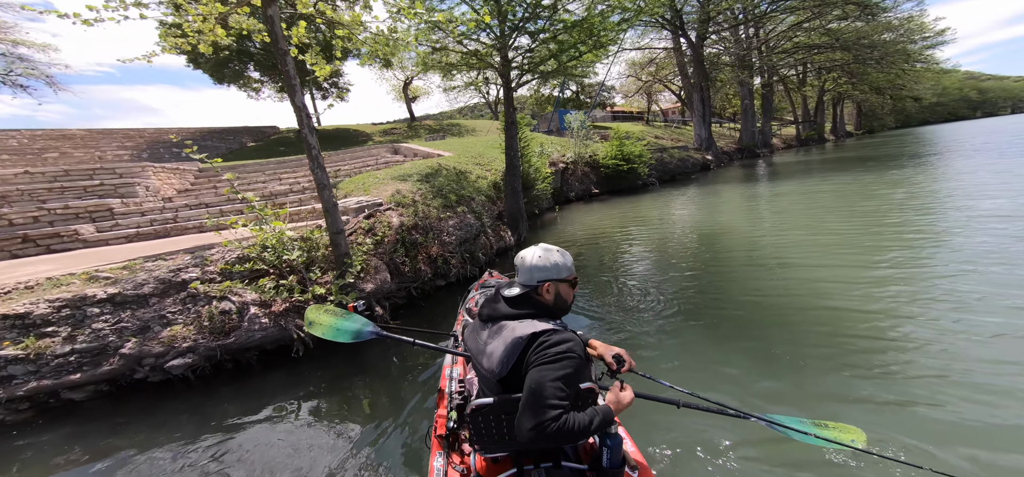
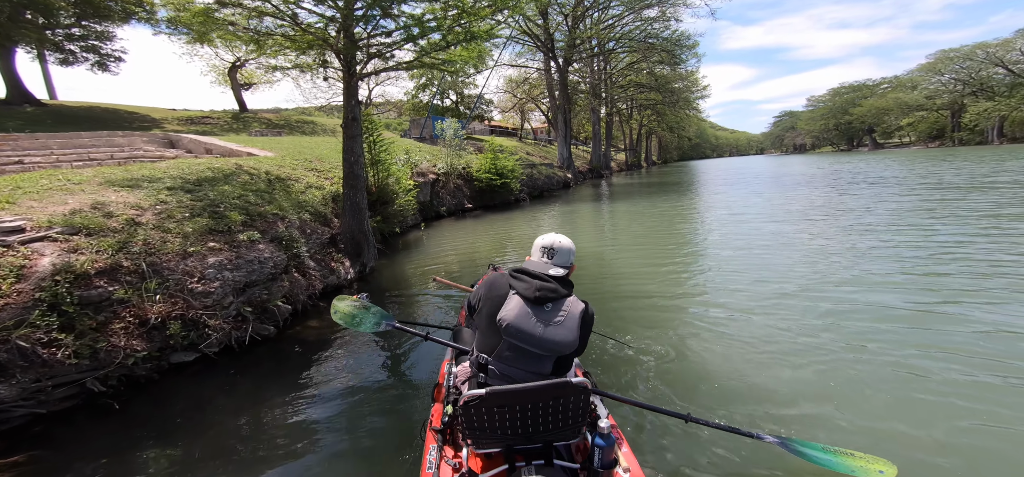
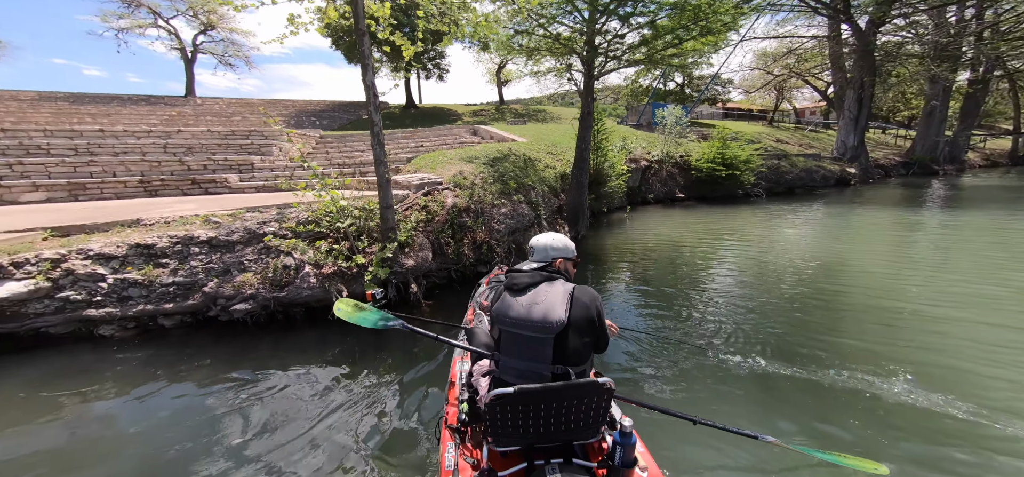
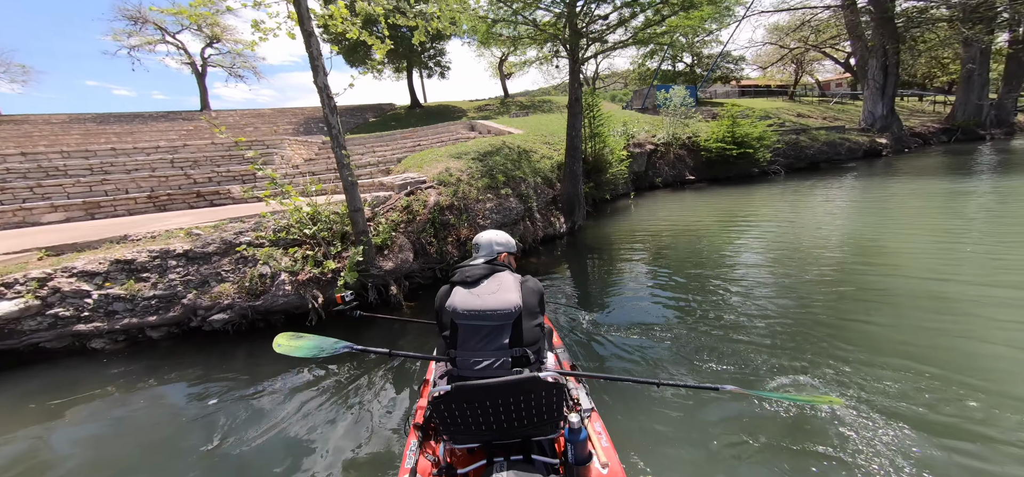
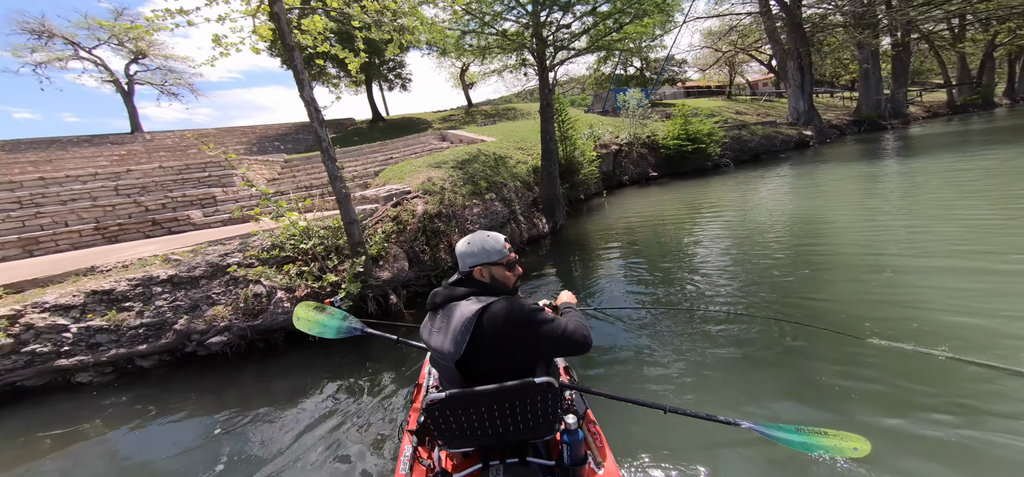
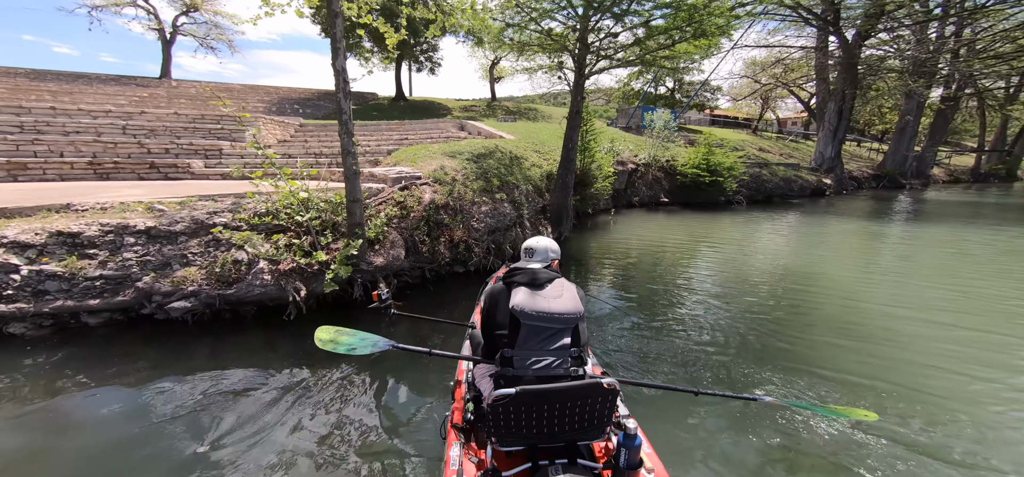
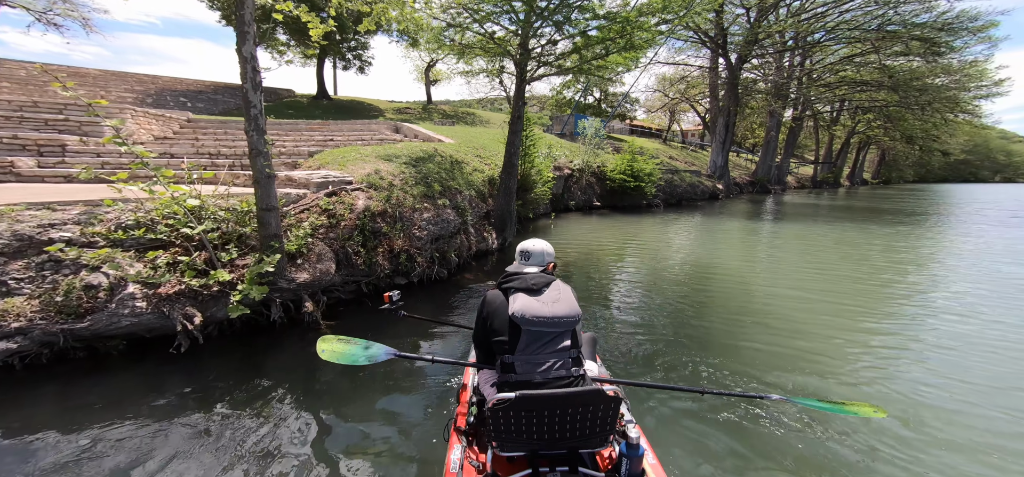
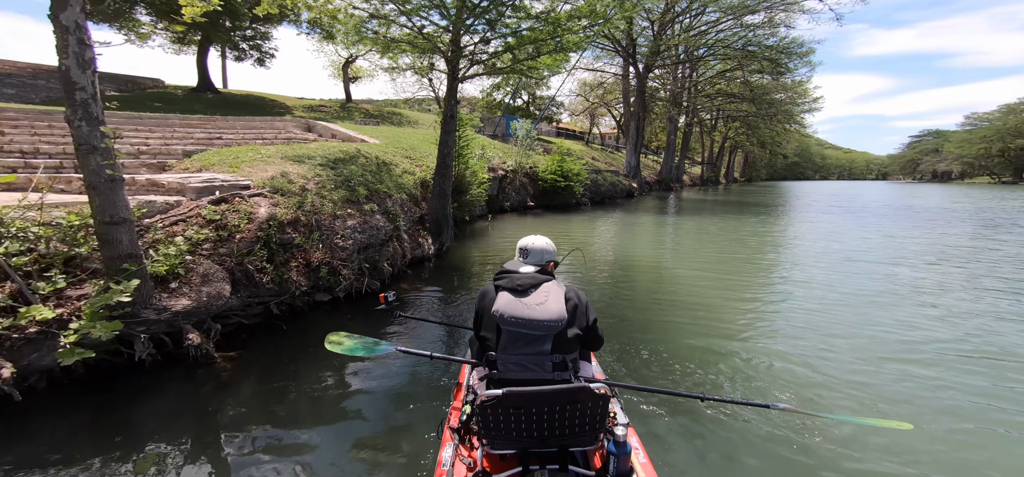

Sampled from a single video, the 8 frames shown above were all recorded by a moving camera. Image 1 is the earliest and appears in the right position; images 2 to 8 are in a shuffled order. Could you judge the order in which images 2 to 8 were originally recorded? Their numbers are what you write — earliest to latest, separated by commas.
5, 3, 4, 6, 7, 8, 2
